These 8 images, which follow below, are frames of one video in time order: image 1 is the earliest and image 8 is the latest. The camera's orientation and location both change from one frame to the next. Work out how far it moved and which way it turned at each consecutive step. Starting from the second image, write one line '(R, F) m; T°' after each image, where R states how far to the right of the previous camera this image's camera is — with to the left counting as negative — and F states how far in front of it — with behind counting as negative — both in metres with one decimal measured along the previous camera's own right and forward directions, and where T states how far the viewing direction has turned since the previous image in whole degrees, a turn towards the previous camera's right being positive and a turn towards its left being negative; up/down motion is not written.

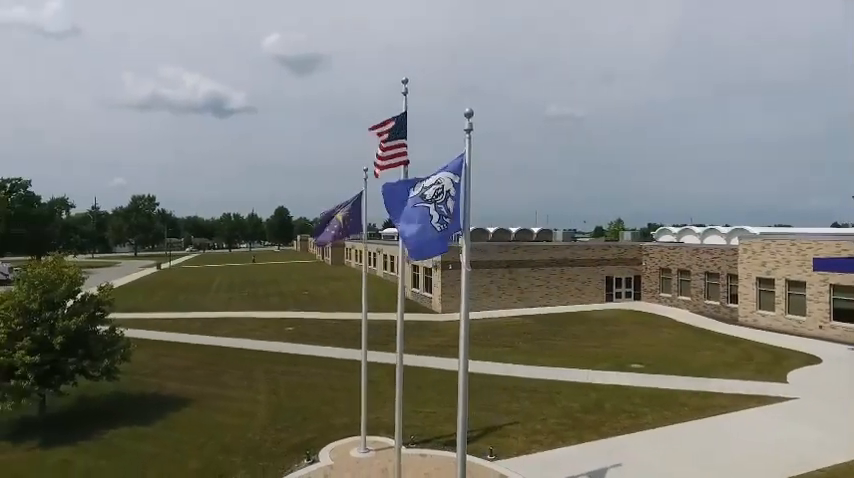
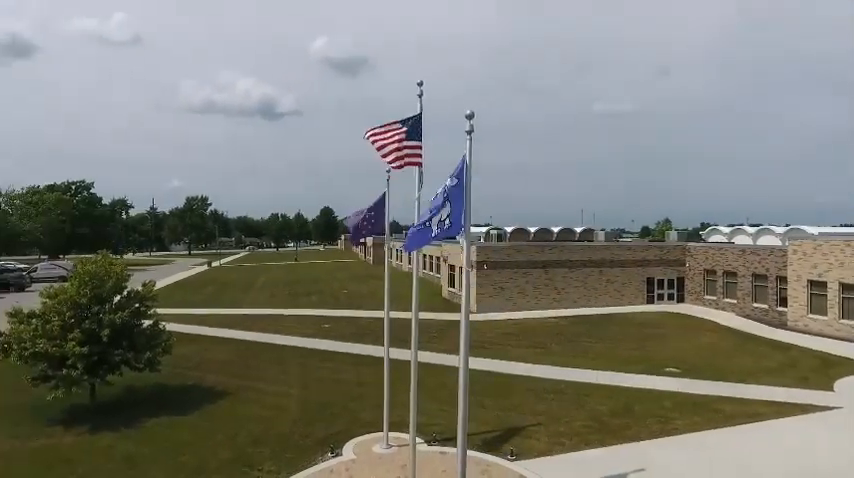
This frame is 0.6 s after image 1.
(+0.6, -0.1) m; -5°
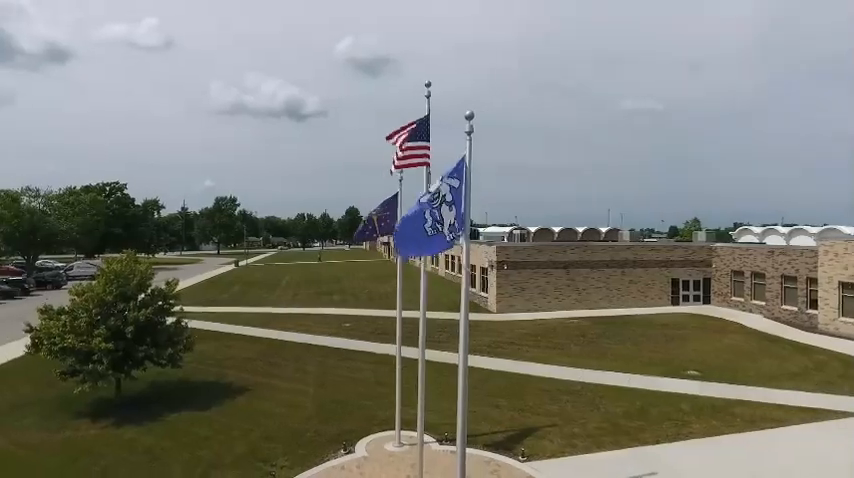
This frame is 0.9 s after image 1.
(+0.3, -0.1) m; -3°
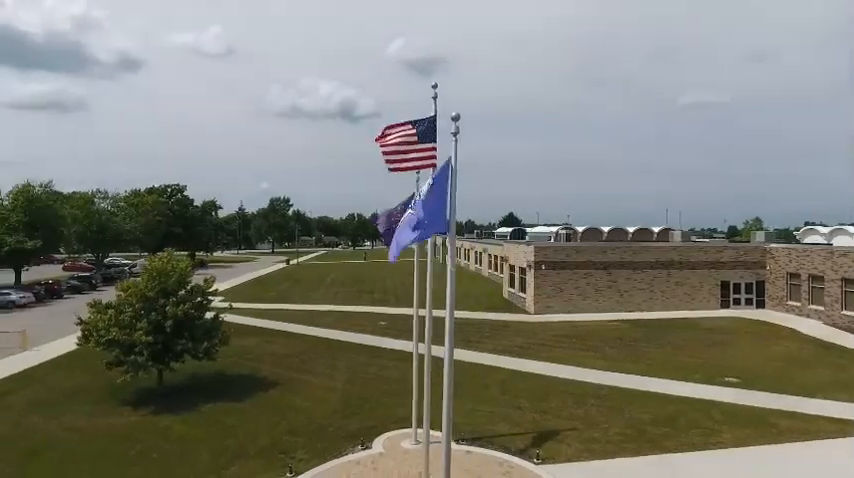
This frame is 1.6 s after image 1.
(+0.9, 0.0) m; -6°
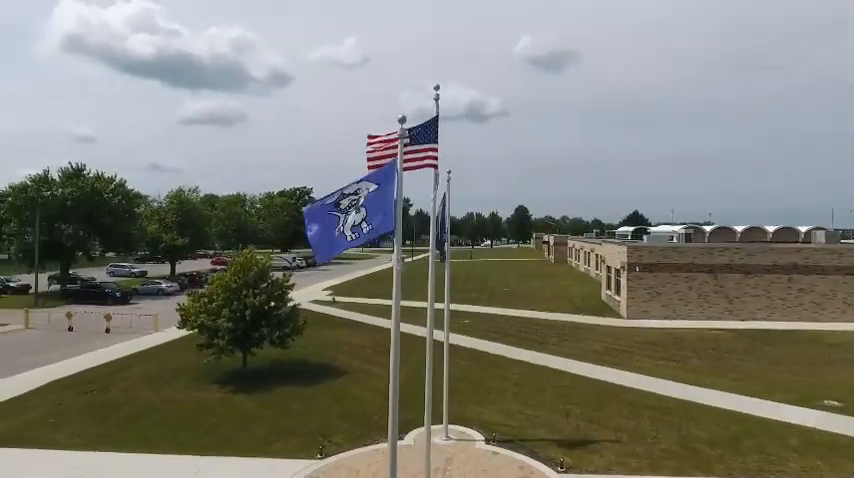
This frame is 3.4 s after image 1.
(+2.4, +0.1) m; -14°
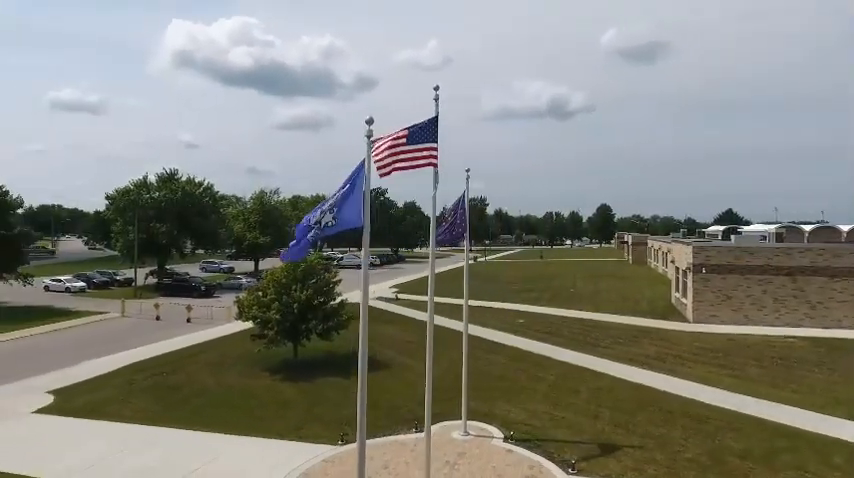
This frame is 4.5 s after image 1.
(+1.6, -0.1) m; -9°
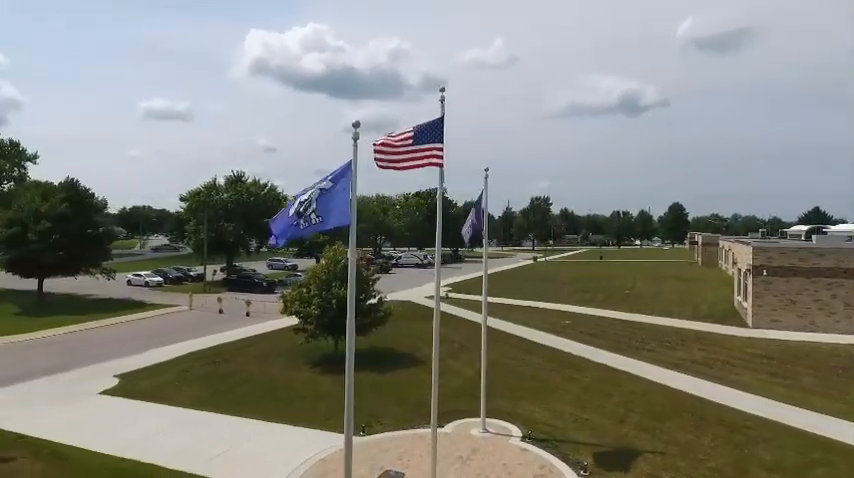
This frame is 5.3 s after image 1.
(+1.2, -0.2) m; -7°
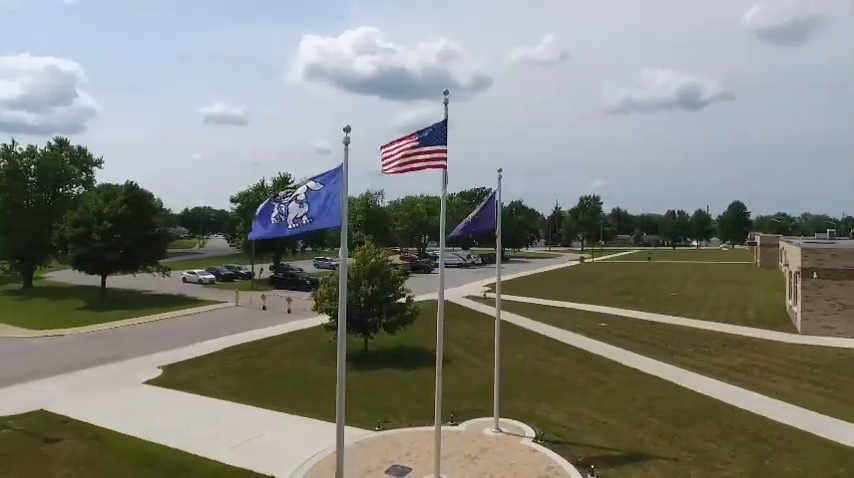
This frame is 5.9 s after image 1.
(+1.0, -0.2) m; -6°
